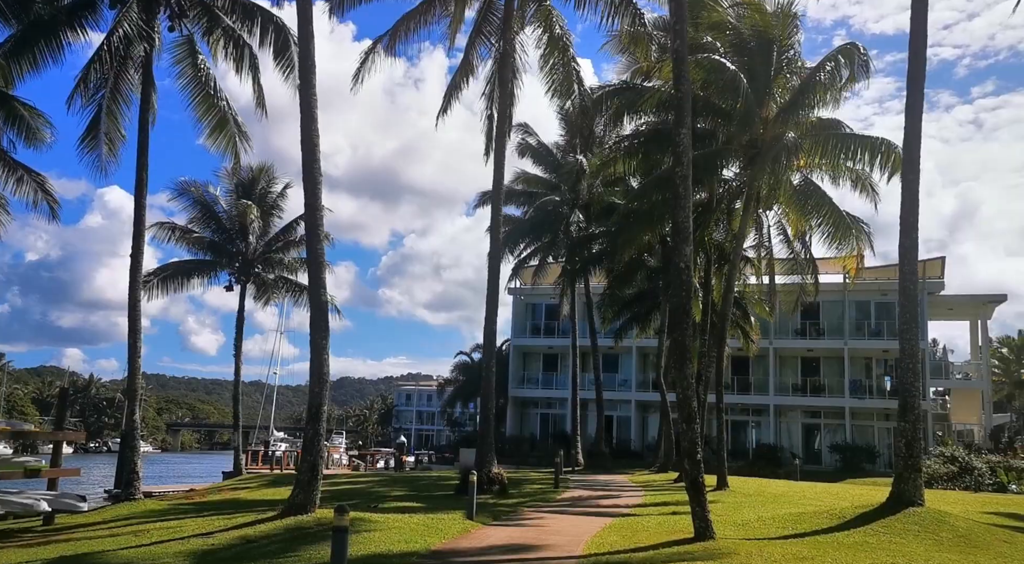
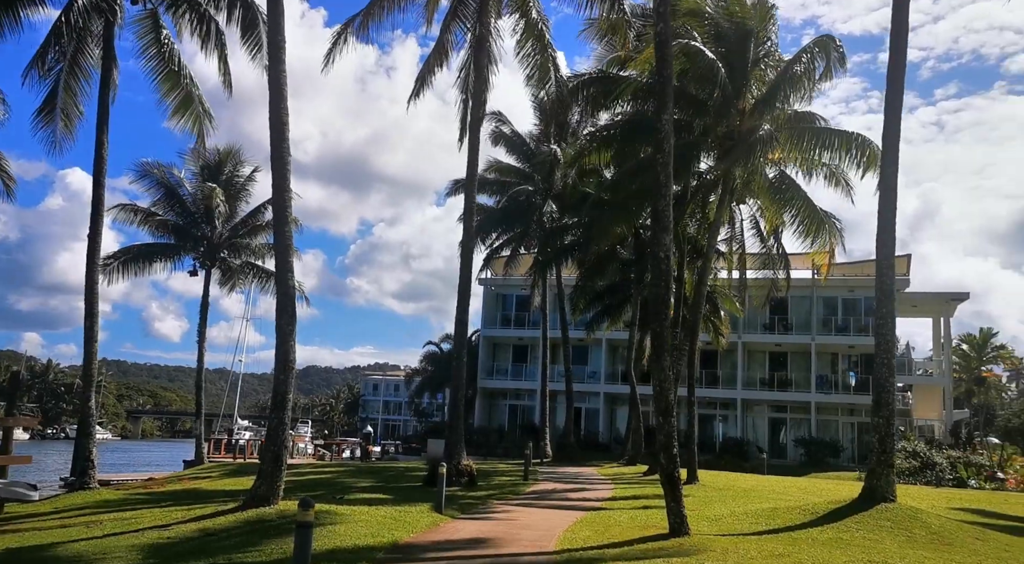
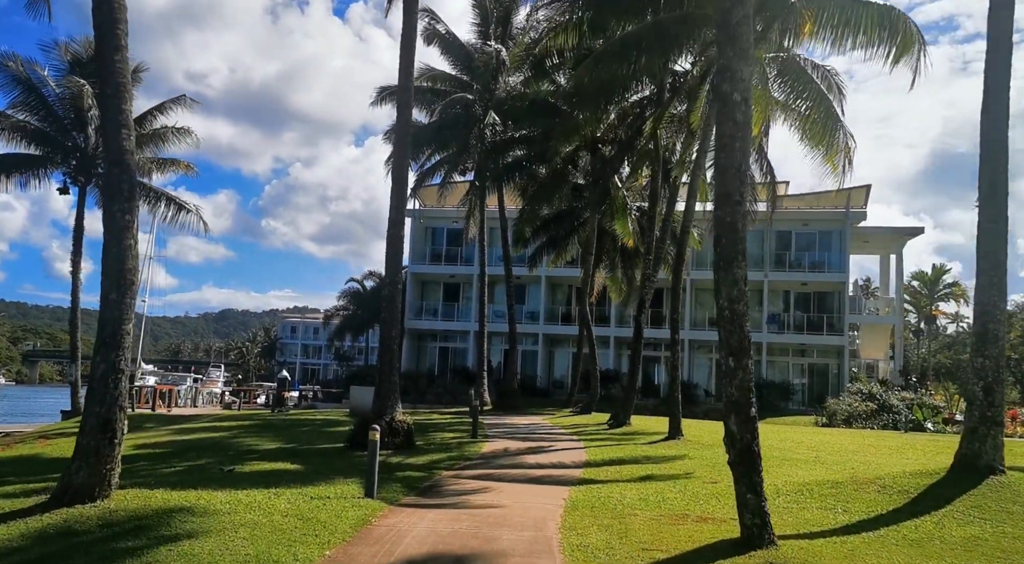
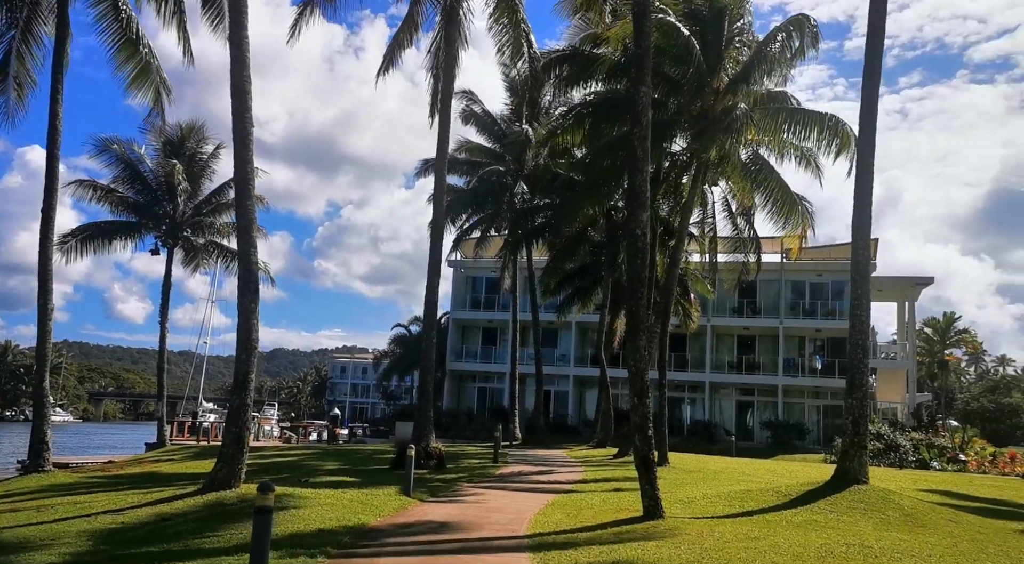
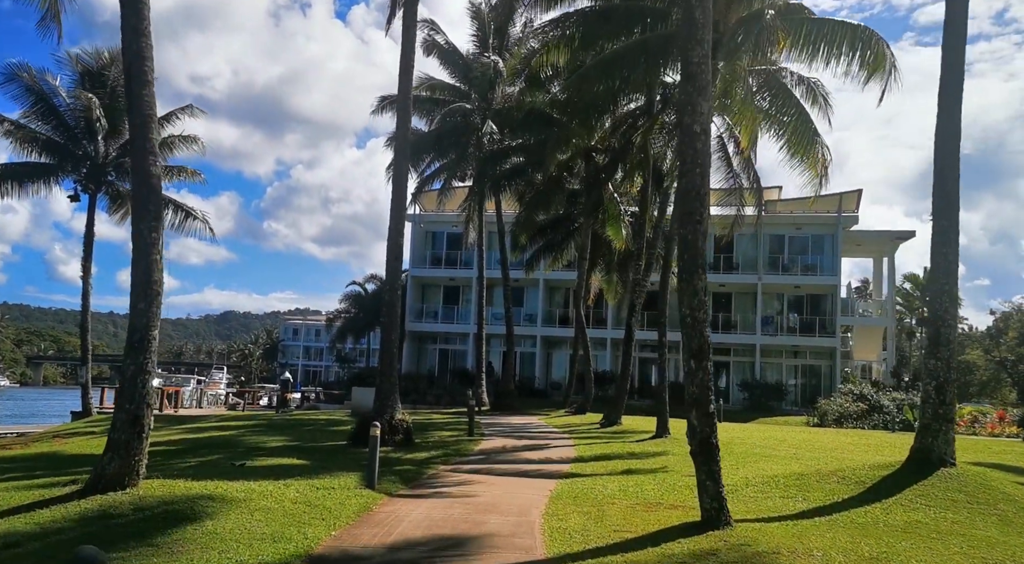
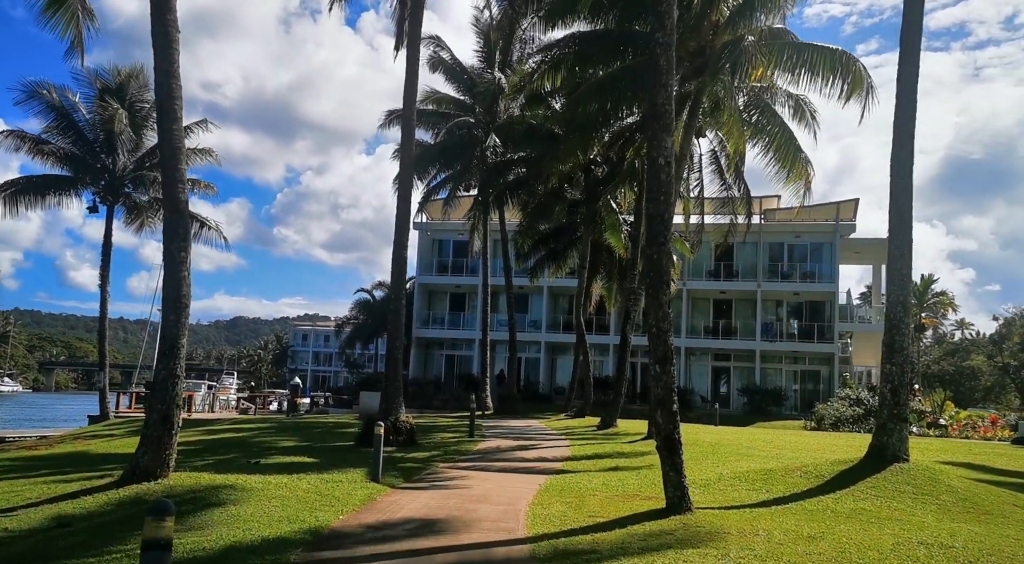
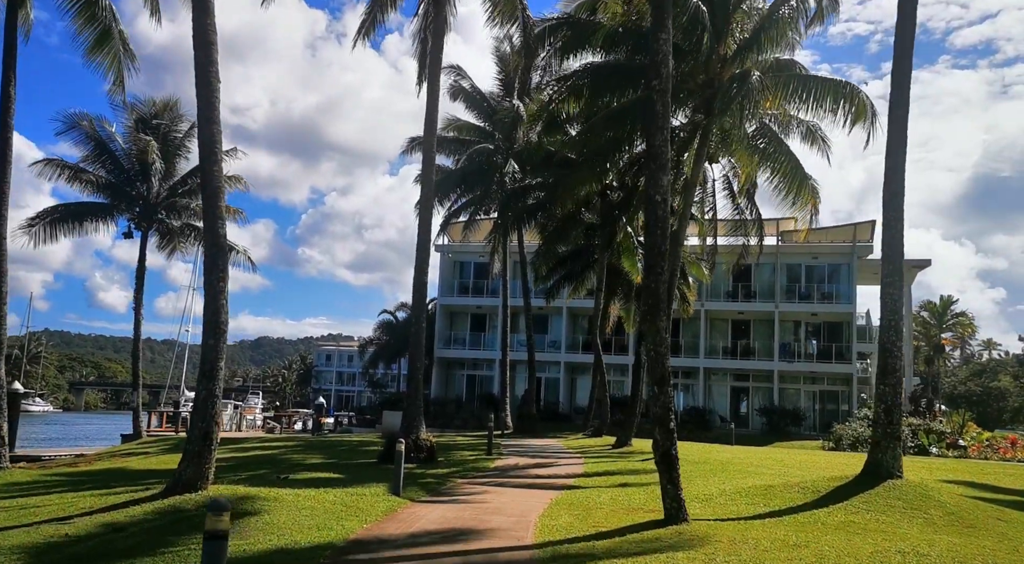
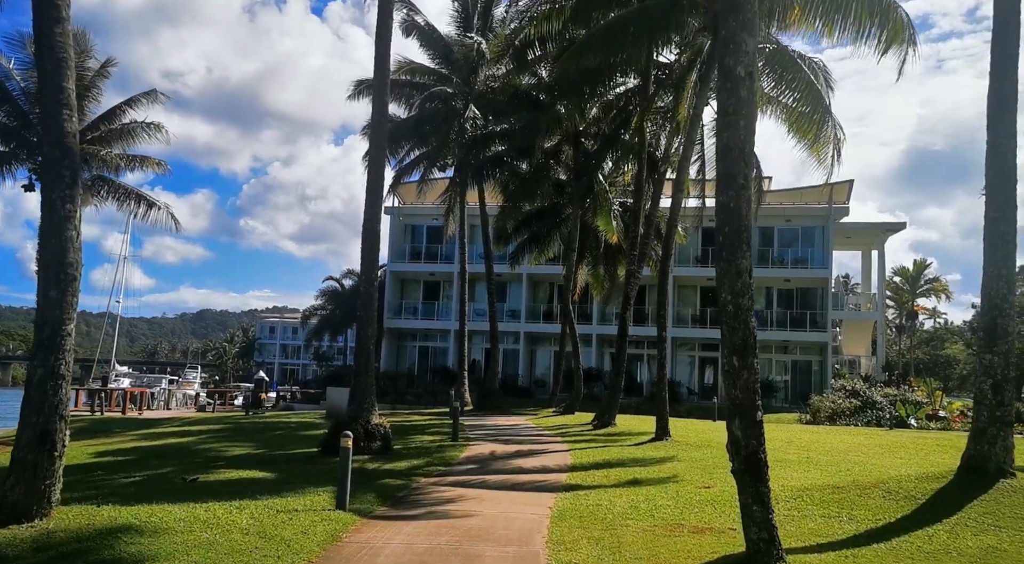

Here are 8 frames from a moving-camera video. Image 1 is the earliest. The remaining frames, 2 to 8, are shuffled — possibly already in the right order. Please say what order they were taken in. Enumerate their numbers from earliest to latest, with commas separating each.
2, 4, 7, 6, 5, 3, 8
